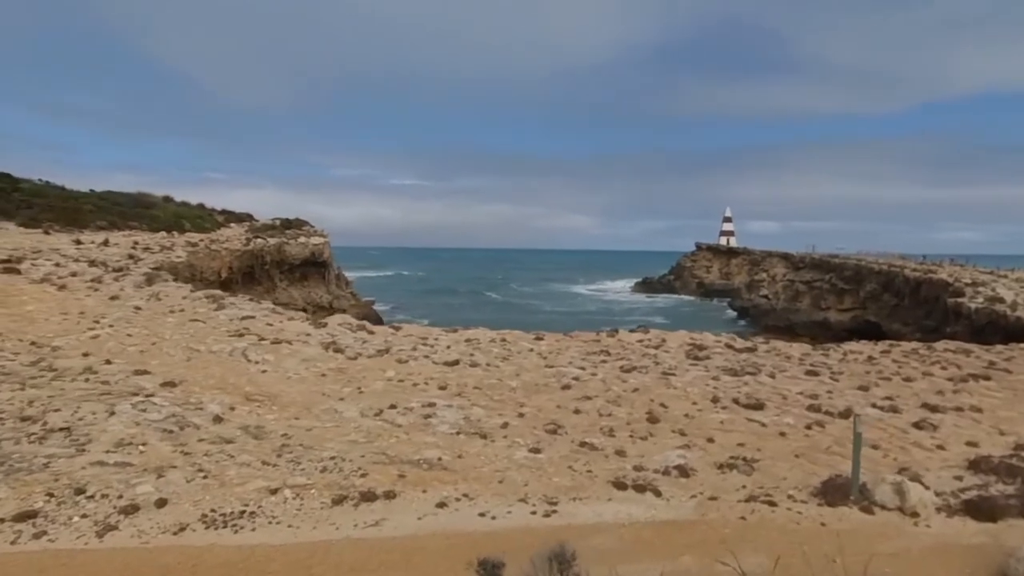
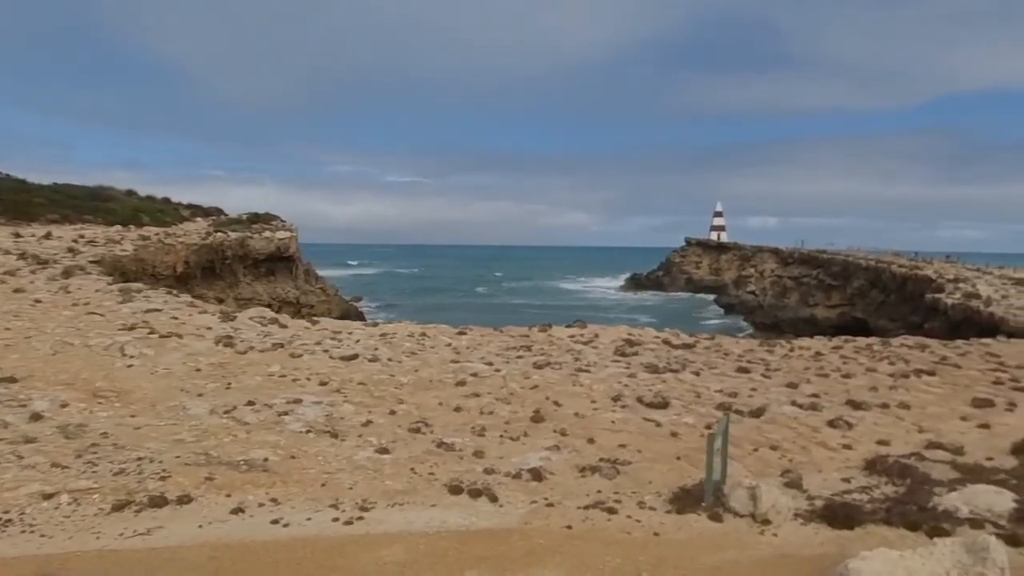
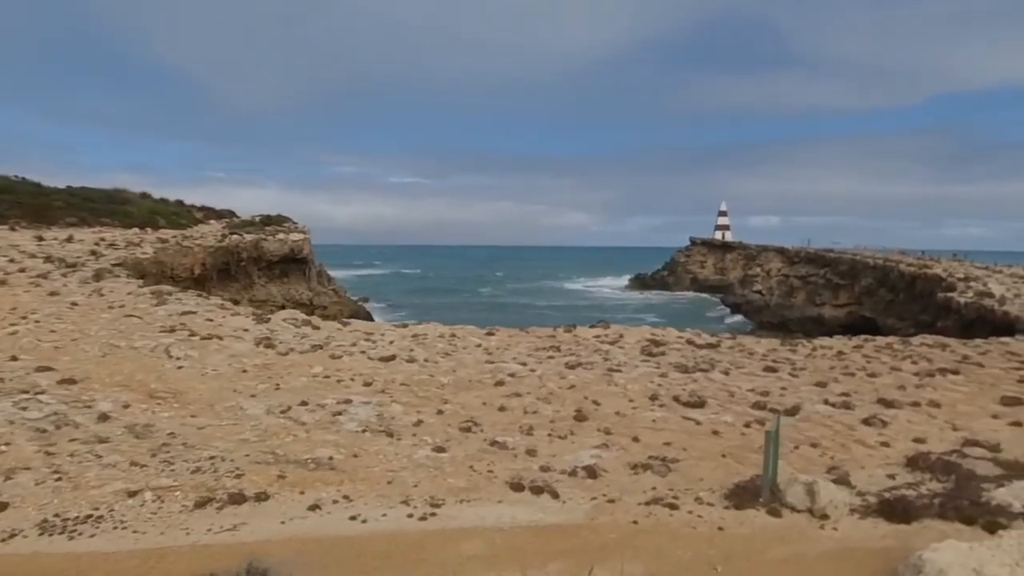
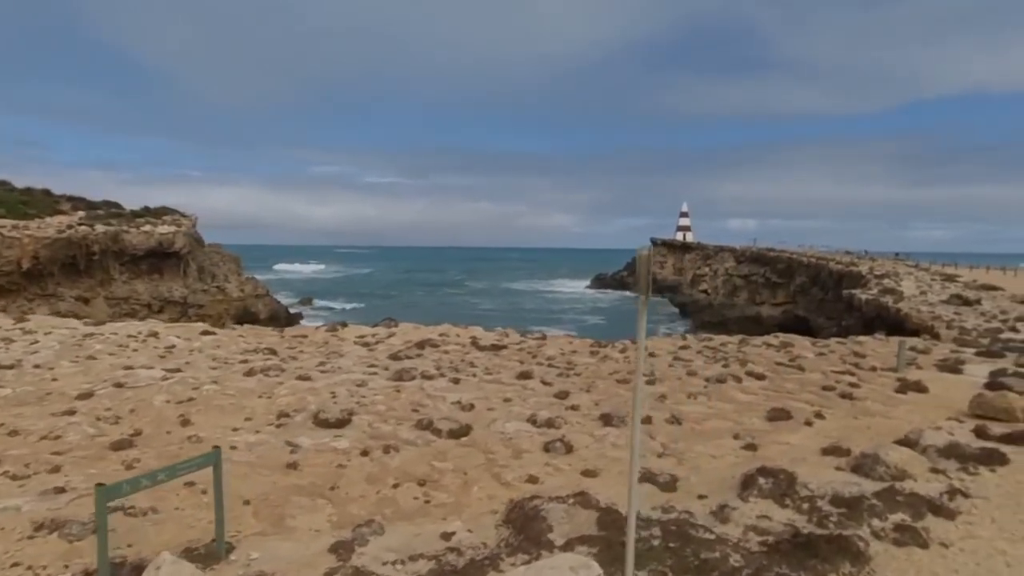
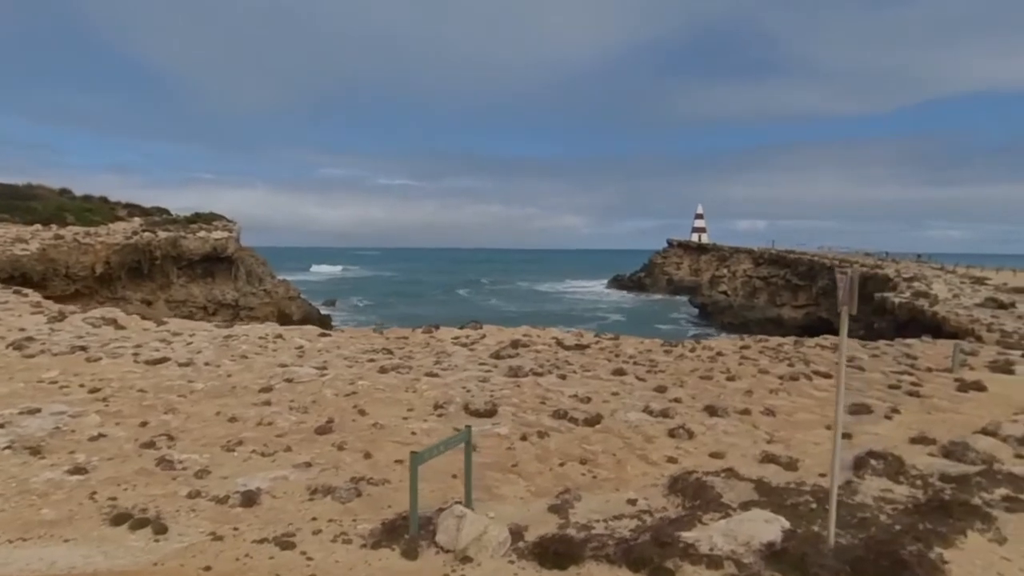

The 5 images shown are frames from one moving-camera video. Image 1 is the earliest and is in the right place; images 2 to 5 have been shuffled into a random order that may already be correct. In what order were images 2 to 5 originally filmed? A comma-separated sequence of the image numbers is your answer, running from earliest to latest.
3, 2, 5, 4
